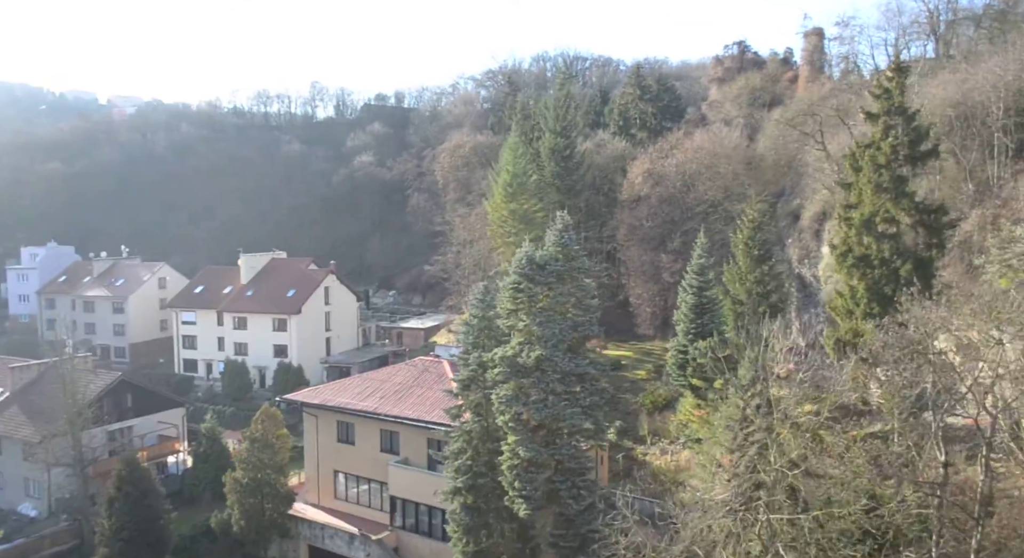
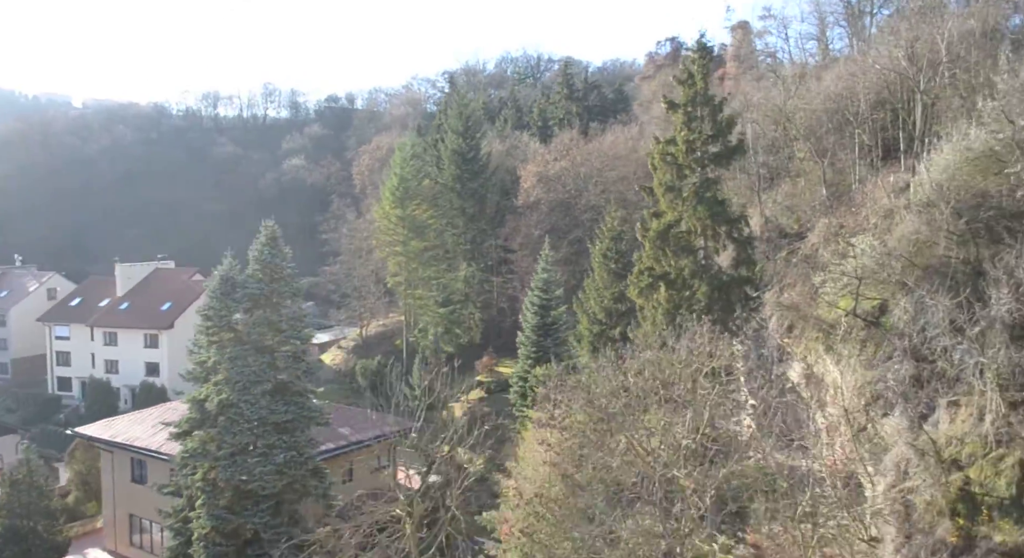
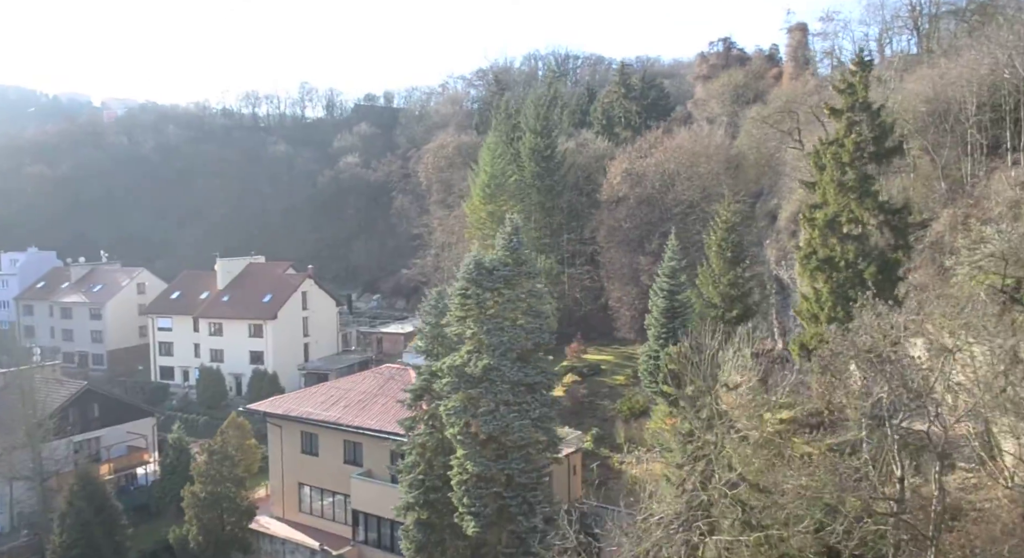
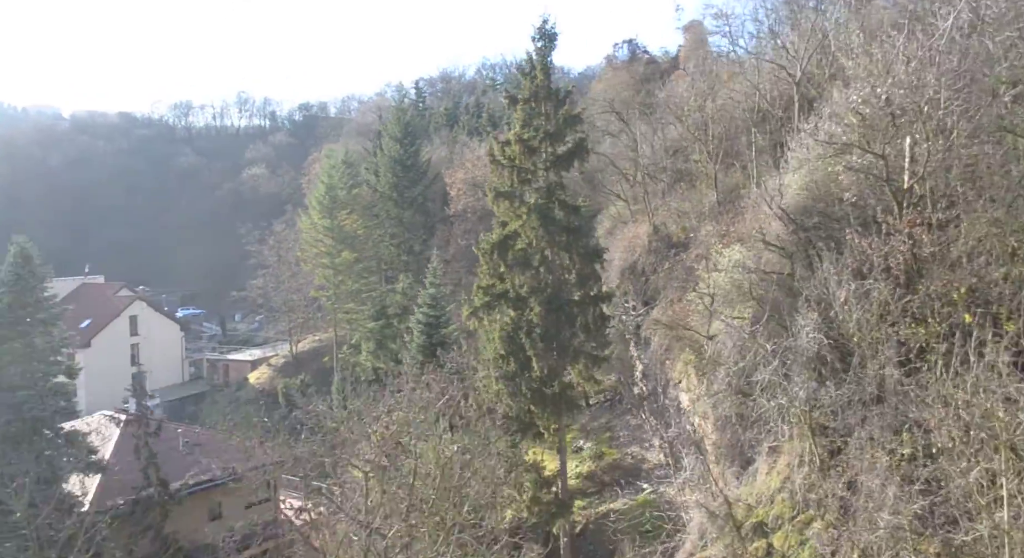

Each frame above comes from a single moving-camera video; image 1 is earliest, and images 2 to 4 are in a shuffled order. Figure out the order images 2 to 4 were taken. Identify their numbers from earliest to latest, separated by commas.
3, 2, 4
